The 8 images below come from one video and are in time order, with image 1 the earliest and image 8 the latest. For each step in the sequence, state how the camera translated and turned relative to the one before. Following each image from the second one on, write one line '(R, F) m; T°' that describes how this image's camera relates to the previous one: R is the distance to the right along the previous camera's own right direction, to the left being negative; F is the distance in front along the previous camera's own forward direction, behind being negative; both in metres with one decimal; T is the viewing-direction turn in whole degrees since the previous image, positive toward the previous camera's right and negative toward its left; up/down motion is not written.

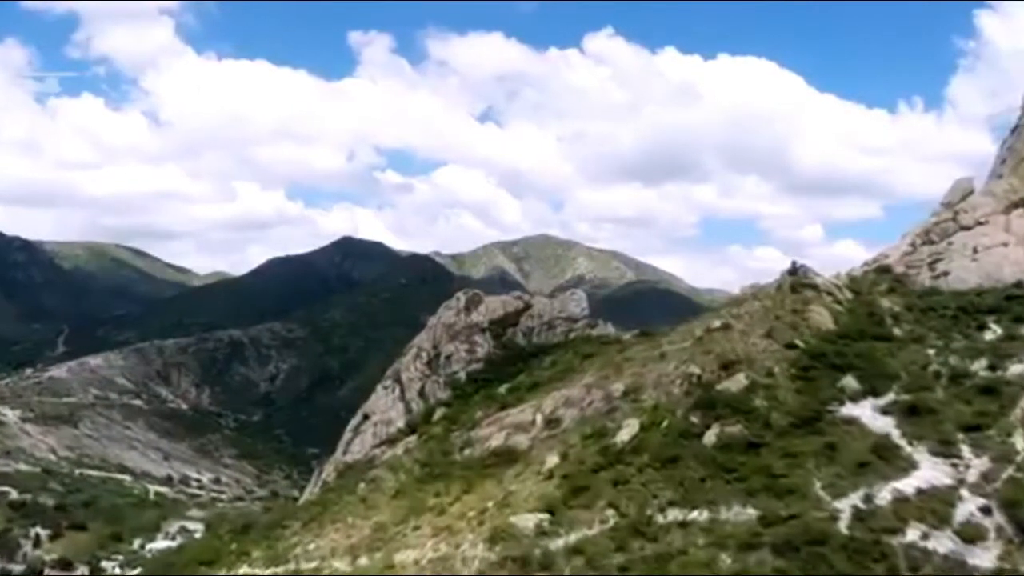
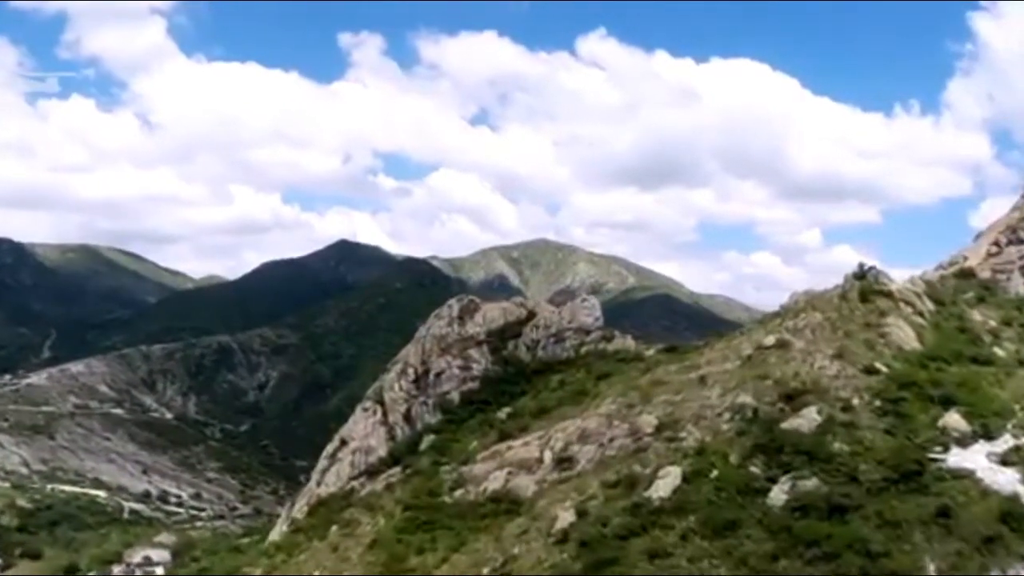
(-0.2, +20.5) m; 0°
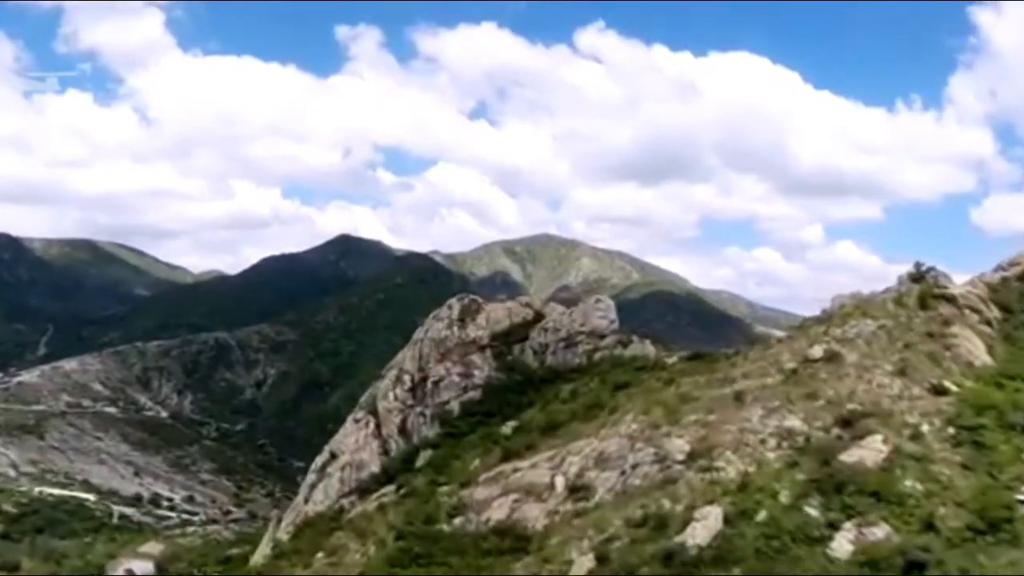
(-0.3, +11.0) m; 0°
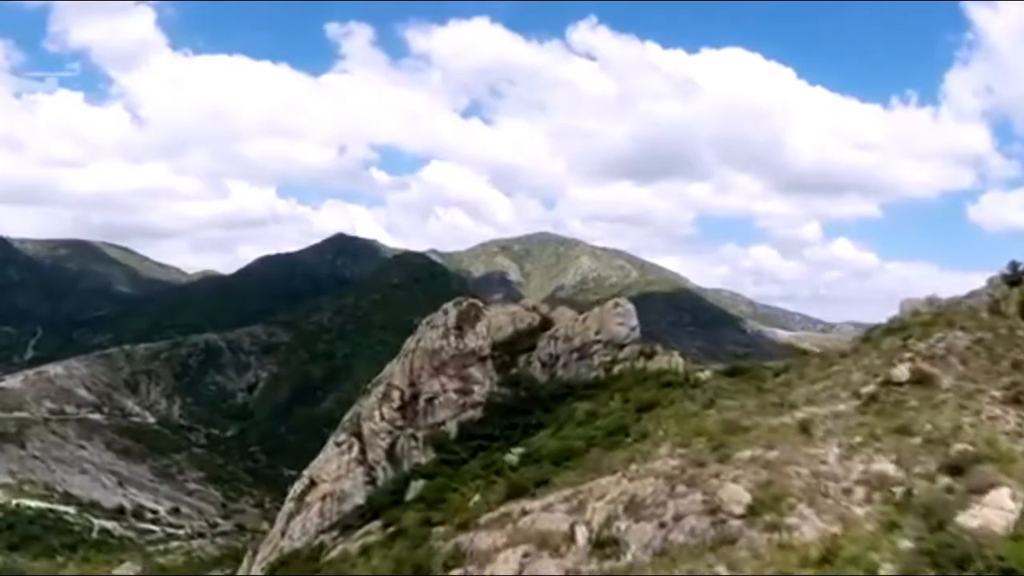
(-0.6, +14.6) m; 0°
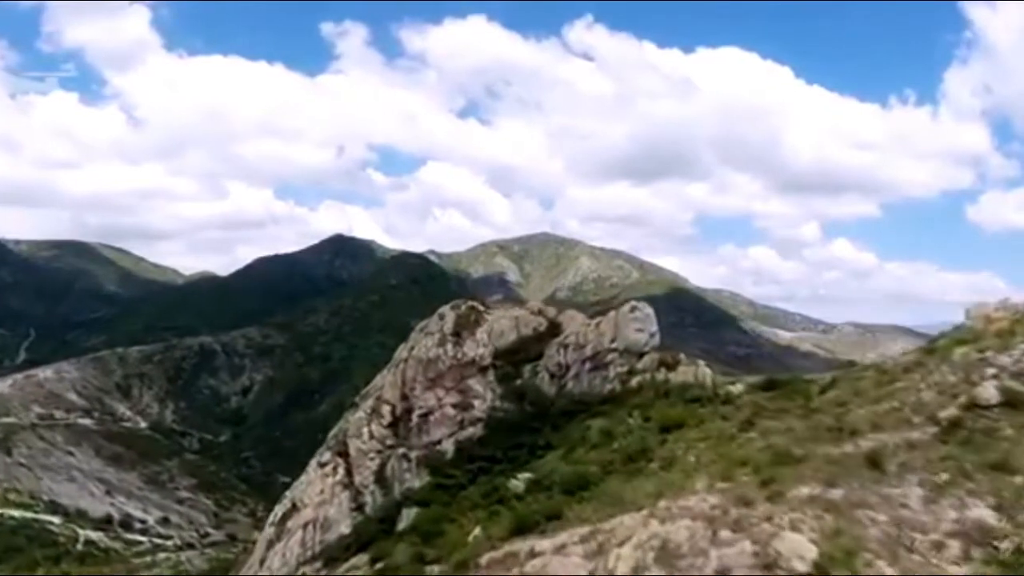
(-0.3, +10.2) m; 0°
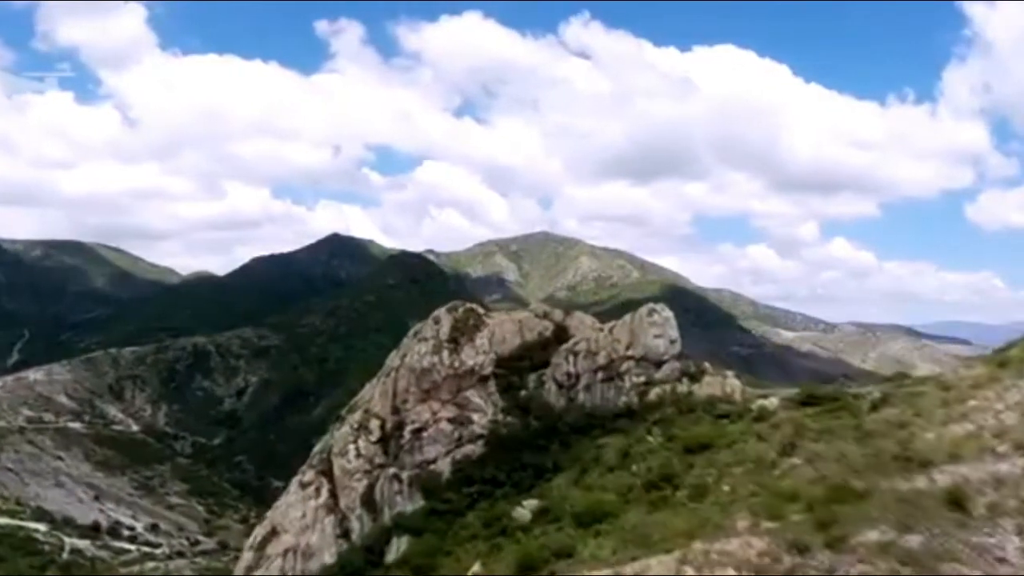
(-0.3, +8.7) m; 0°
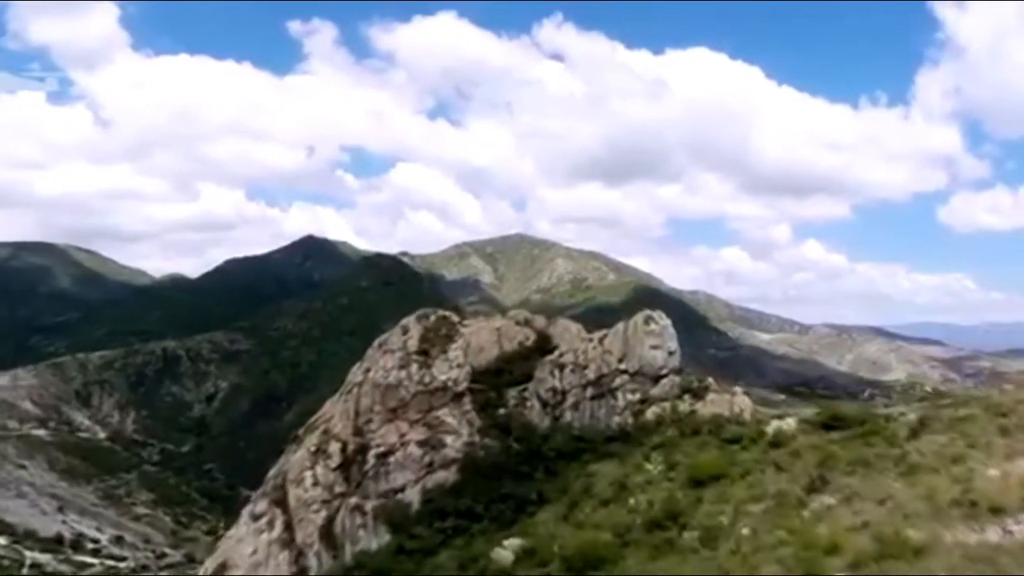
(-0.1, +8.4) m; +1°
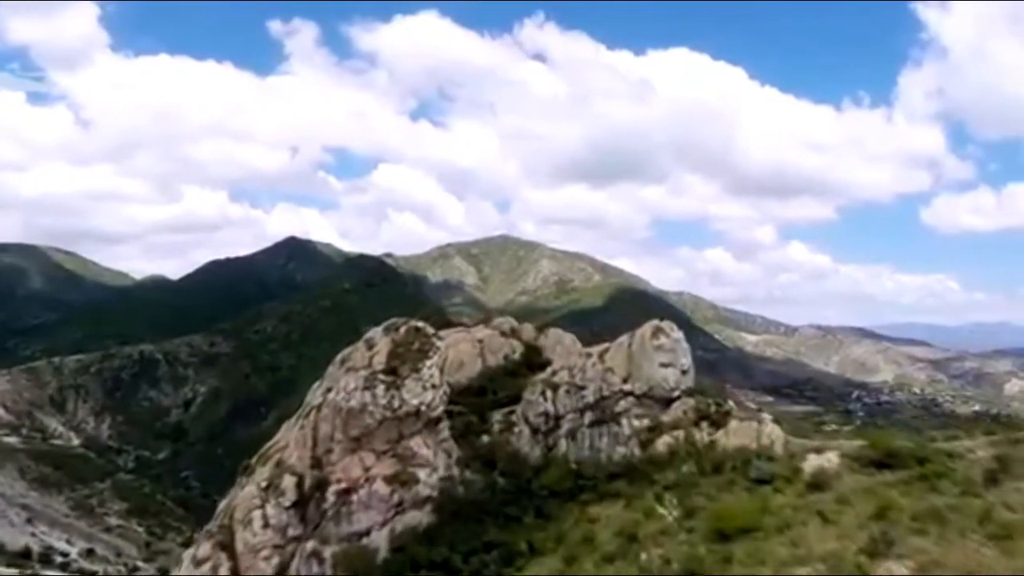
(0.0, +9.8) m; +1°
